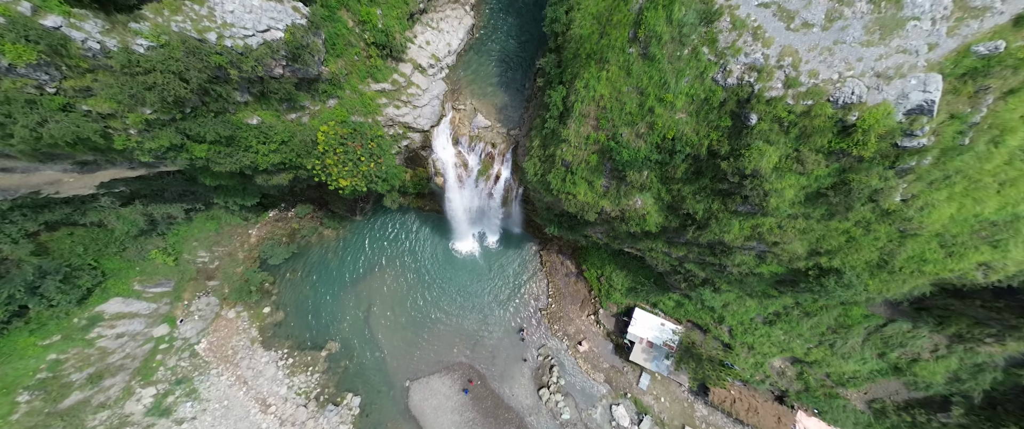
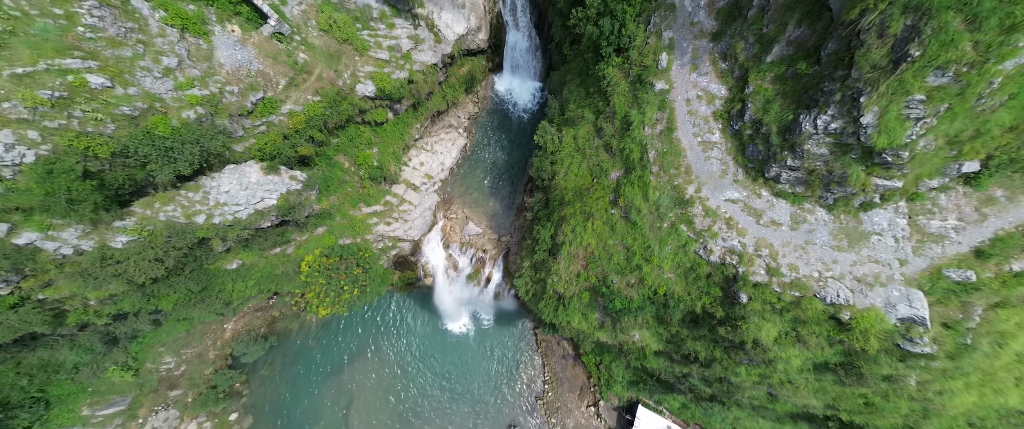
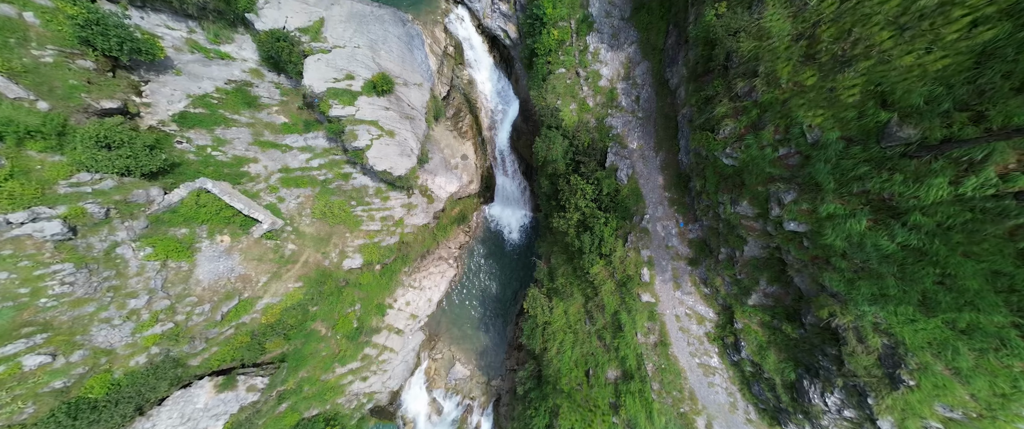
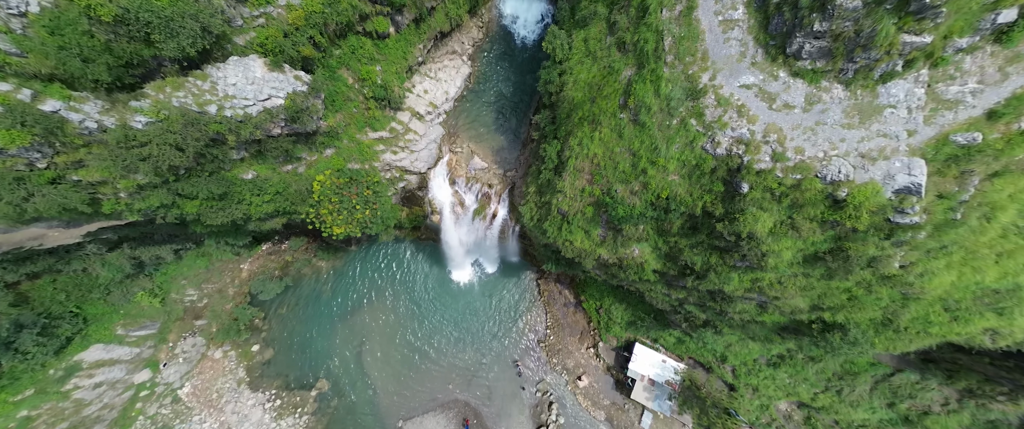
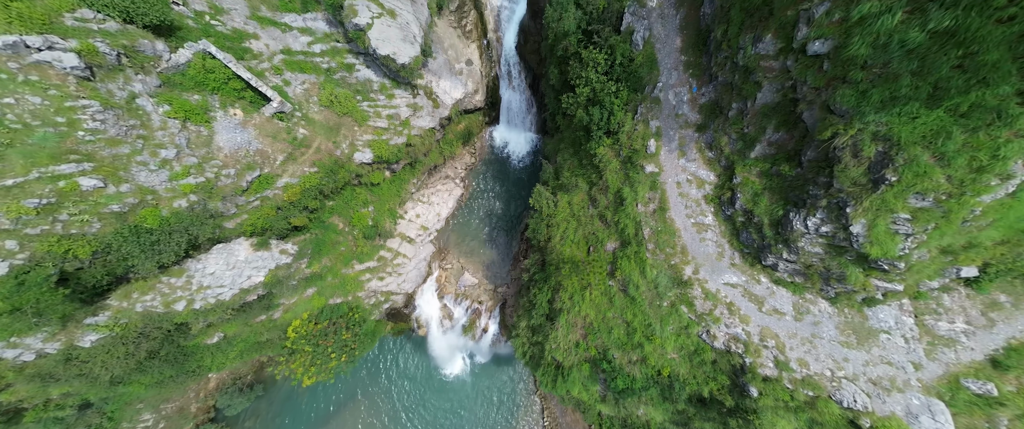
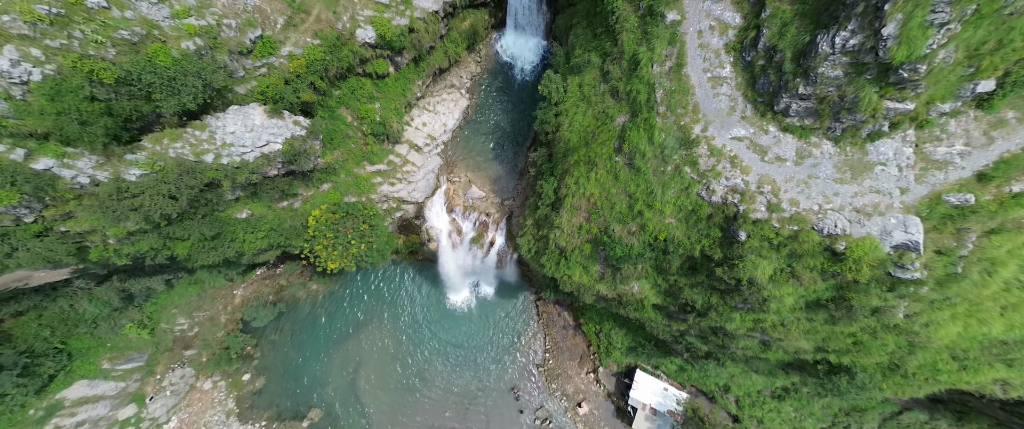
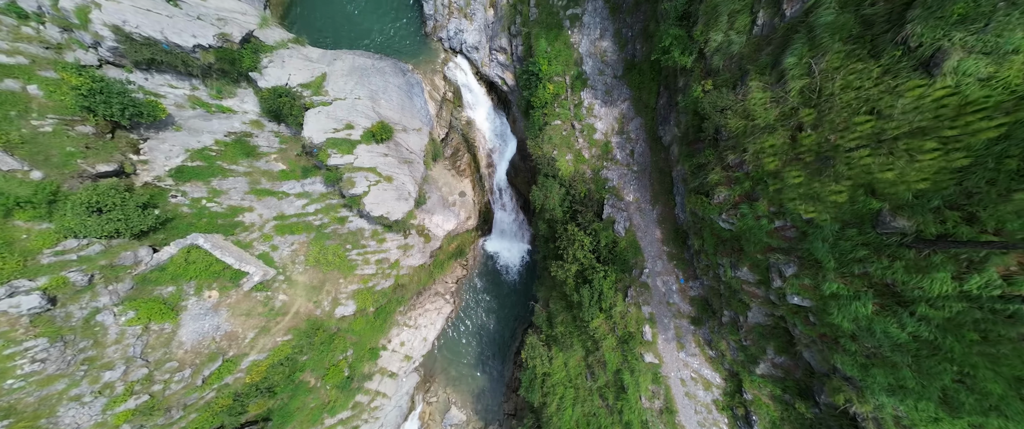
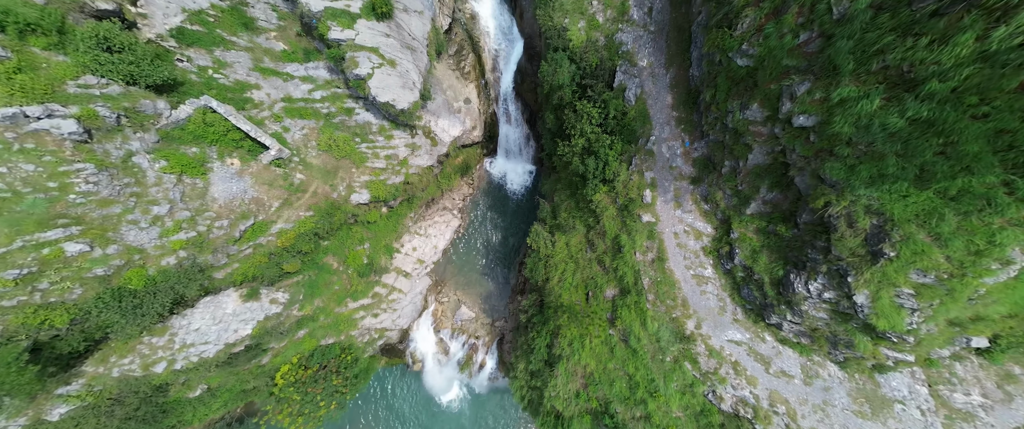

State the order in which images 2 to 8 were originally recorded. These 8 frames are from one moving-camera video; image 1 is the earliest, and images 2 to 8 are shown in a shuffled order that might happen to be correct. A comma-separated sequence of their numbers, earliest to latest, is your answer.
4, 6, 2, 5, 8, 3, 7
